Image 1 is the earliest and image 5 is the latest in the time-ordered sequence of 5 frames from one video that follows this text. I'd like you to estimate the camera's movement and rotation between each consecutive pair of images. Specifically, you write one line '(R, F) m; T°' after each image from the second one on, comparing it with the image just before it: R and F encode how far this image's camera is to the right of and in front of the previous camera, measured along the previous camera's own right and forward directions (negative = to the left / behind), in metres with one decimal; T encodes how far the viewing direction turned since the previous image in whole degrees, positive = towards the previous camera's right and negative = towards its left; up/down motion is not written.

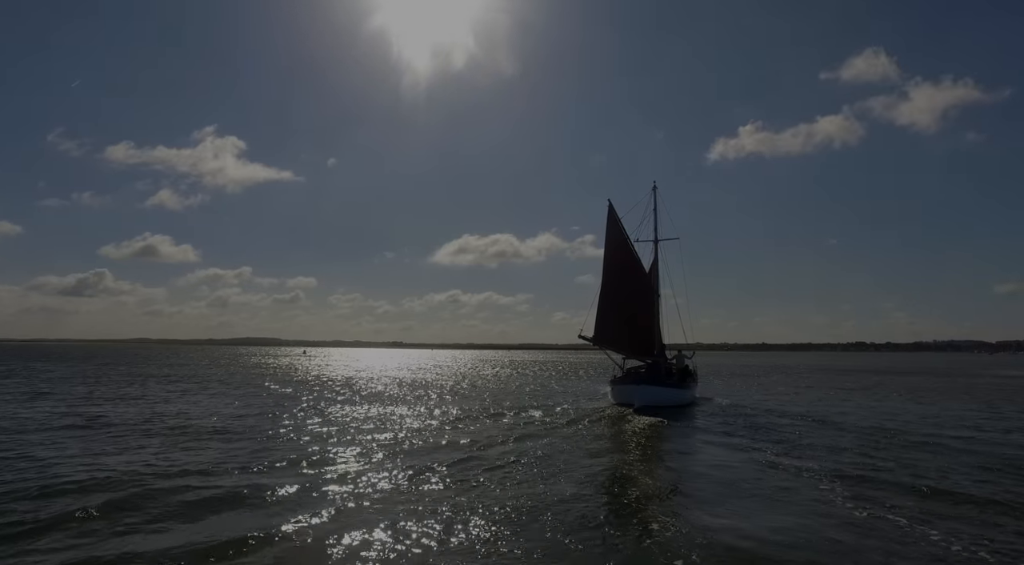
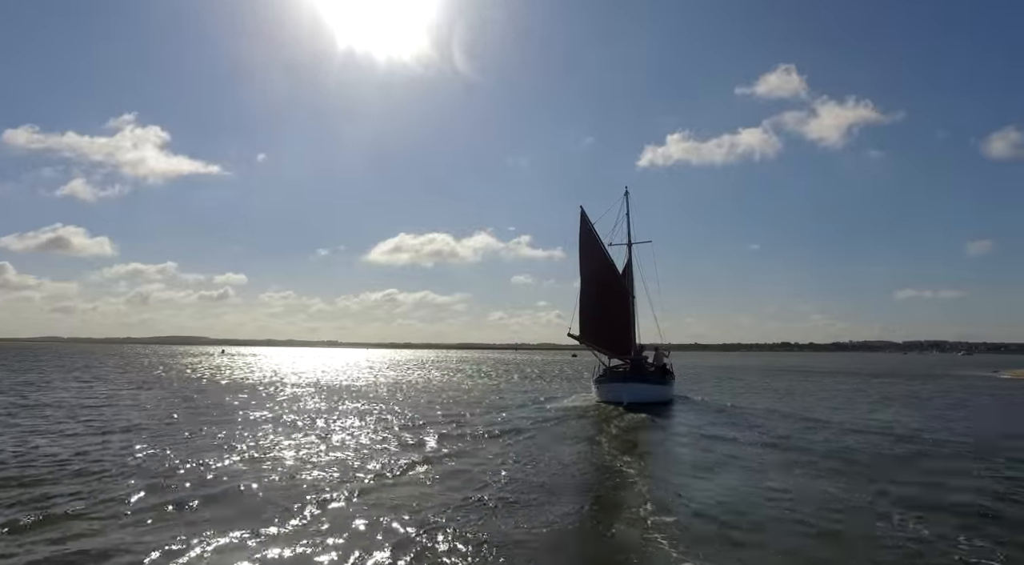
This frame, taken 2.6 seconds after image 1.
(-2.4, -0.7) m; +7°
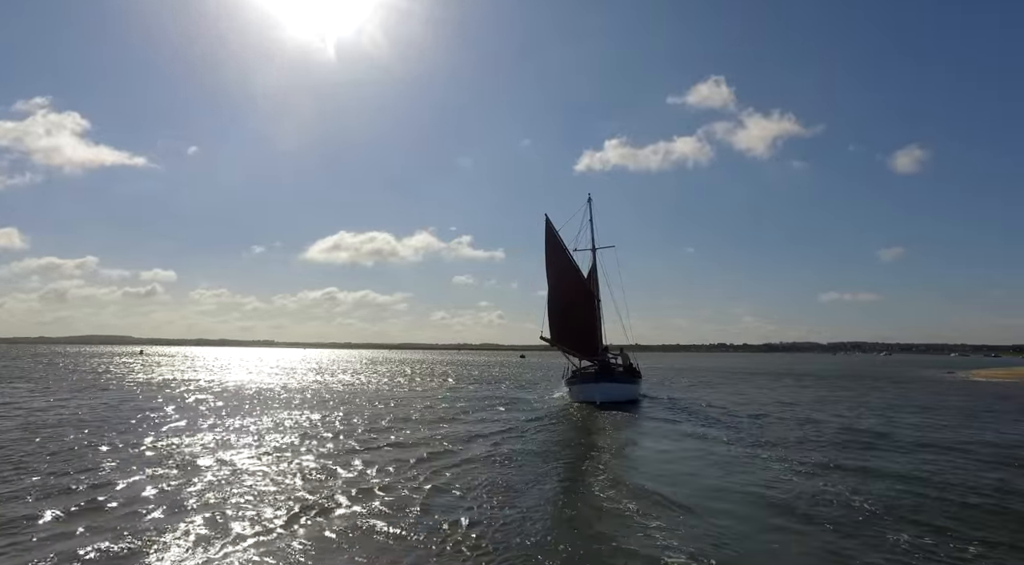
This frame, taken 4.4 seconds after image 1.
(-1.5, -0.4) m; +6°
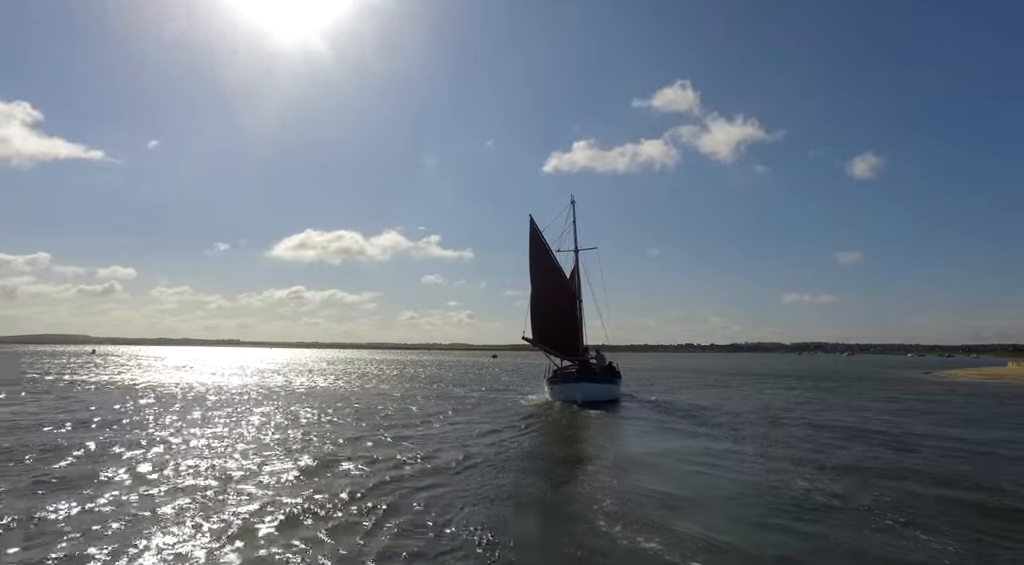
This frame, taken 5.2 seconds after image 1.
(-0.7, -0.2) m; +3°
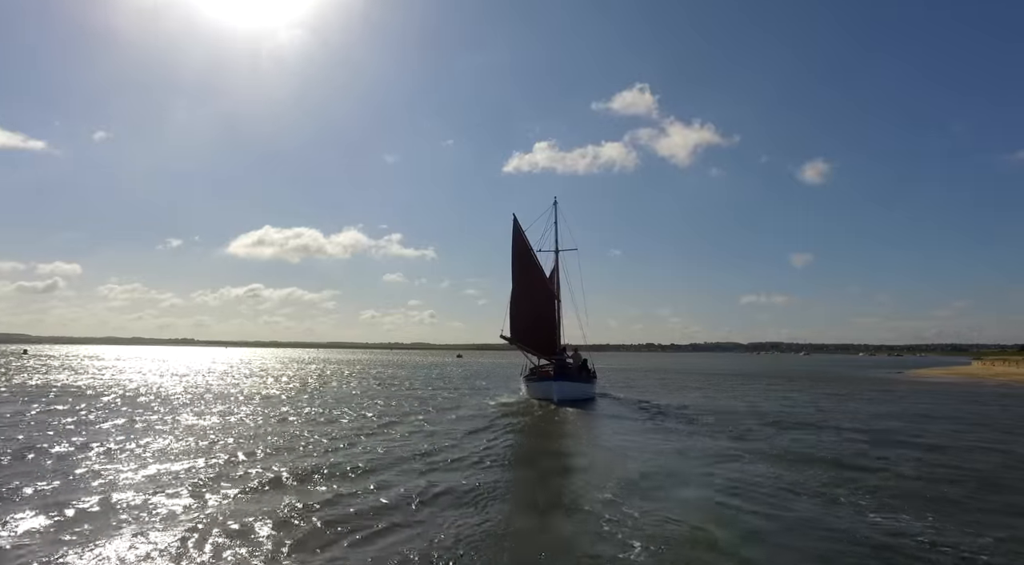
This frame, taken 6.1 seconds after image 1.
(-0.9, -0.3) m; +4°
